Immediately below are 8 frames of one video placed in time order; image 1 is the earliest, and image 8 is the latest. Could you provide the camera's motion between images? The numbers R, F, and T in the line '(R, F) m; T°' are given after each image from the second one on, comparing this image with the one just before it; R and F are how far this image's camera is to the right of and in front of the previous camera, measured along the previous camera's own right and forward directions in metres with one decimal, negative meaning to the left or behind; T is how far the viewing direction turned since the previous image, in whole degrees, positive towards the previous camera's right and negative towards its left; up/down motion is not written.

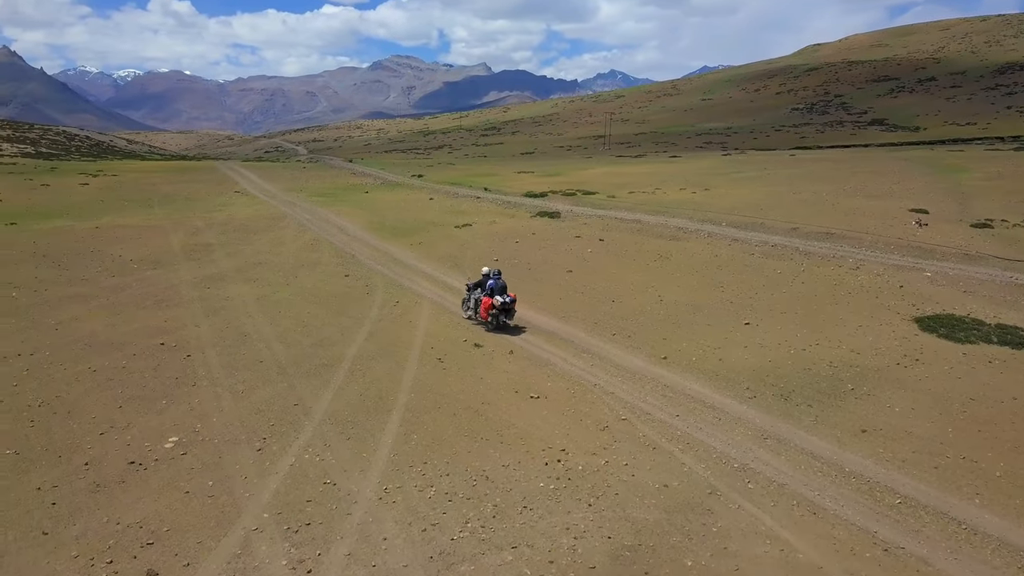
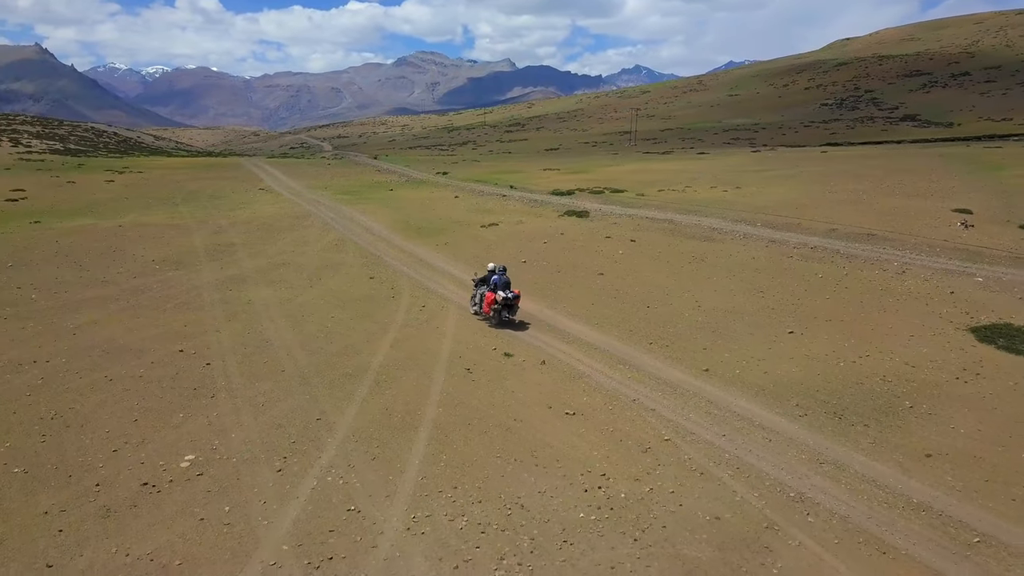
(-0.2, +0.8) m; -2°
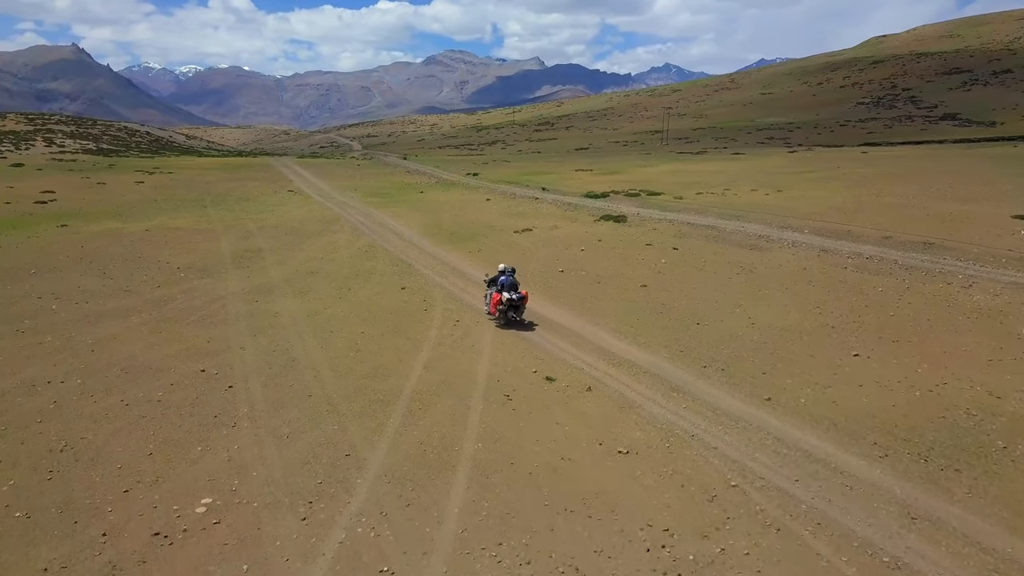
(-0.3, +1.2) m; -2°
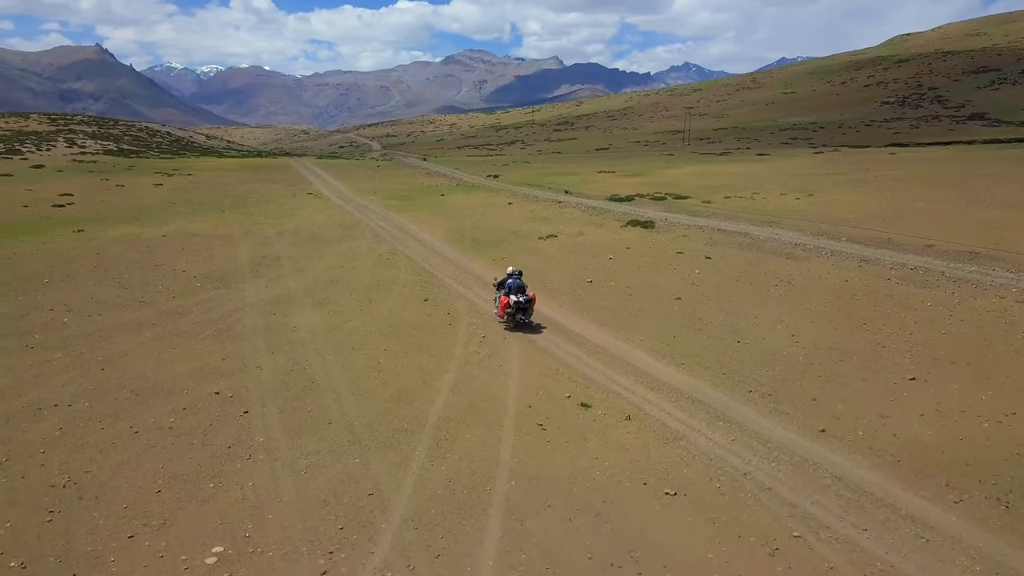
(-0.3, +1.0) m; -1°
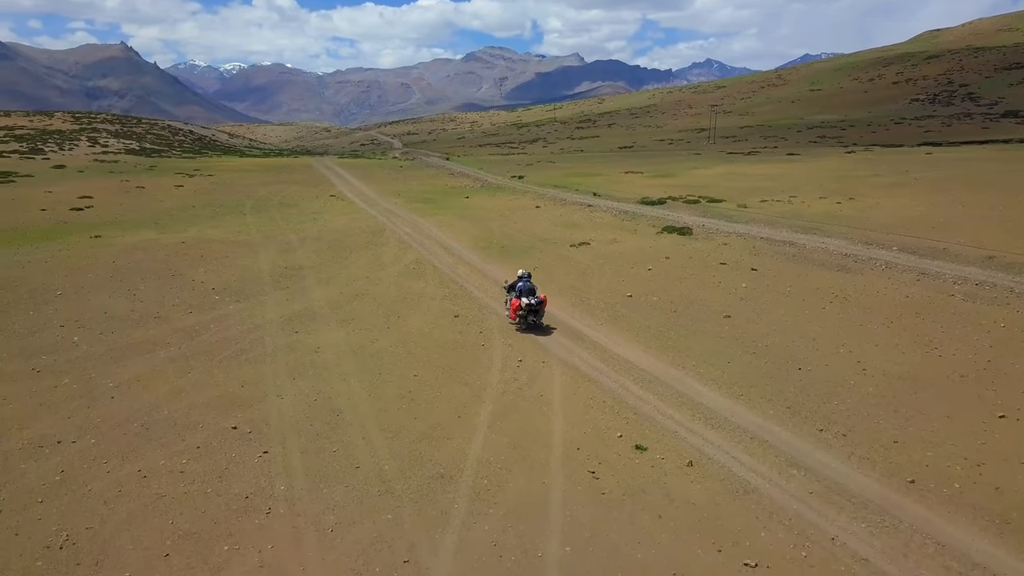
(-0.5, +1.5) m; -1°
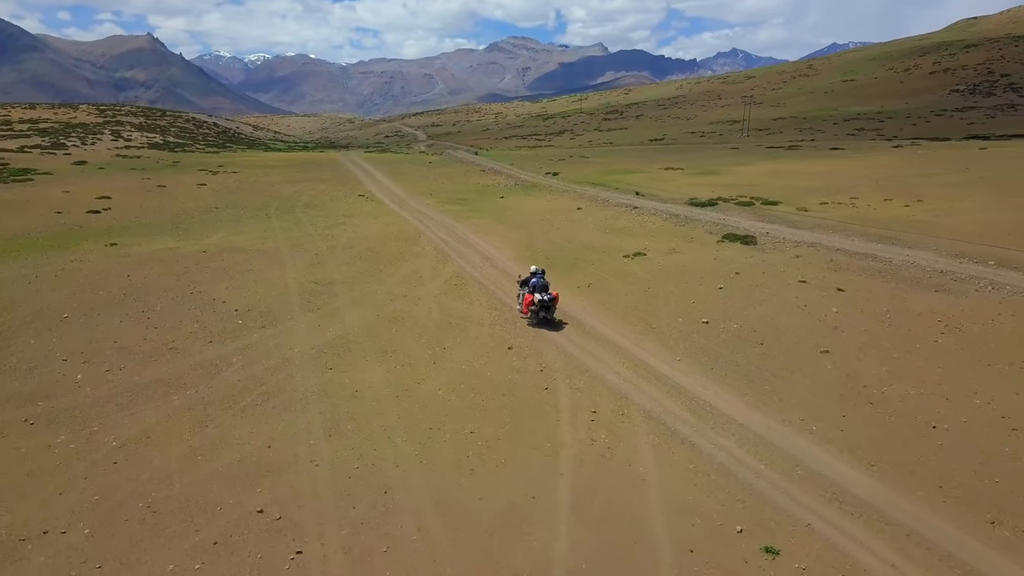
(-1.0, +2.8) m; -2°
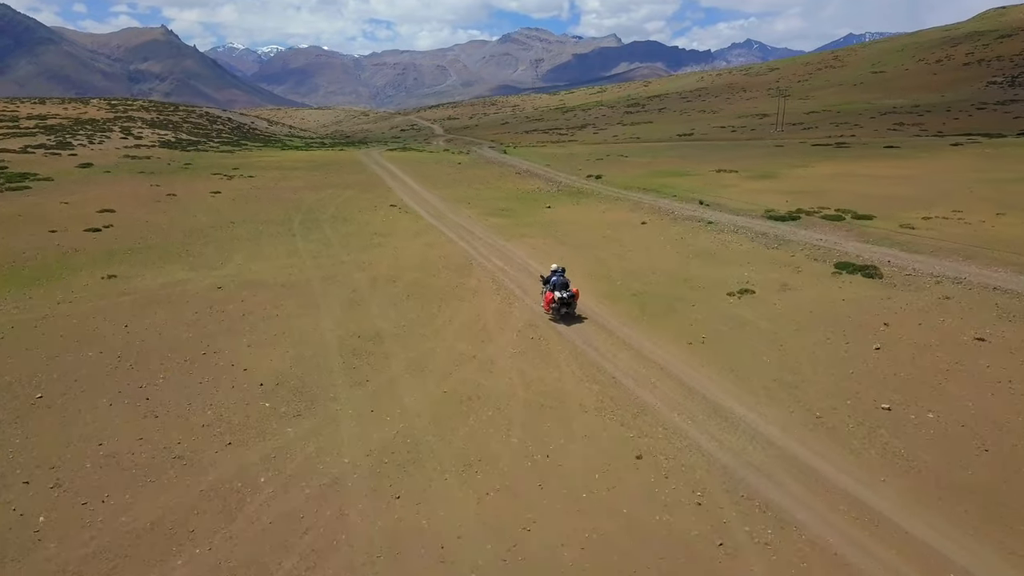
(-2.0, +5.2) m; -1°
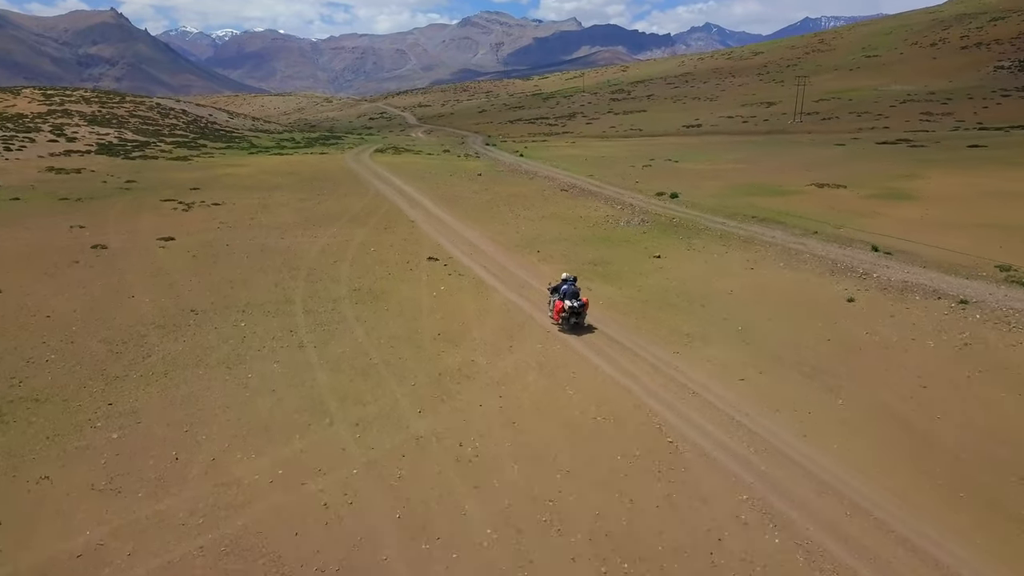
(-5.2, +14.6) m; +3°
